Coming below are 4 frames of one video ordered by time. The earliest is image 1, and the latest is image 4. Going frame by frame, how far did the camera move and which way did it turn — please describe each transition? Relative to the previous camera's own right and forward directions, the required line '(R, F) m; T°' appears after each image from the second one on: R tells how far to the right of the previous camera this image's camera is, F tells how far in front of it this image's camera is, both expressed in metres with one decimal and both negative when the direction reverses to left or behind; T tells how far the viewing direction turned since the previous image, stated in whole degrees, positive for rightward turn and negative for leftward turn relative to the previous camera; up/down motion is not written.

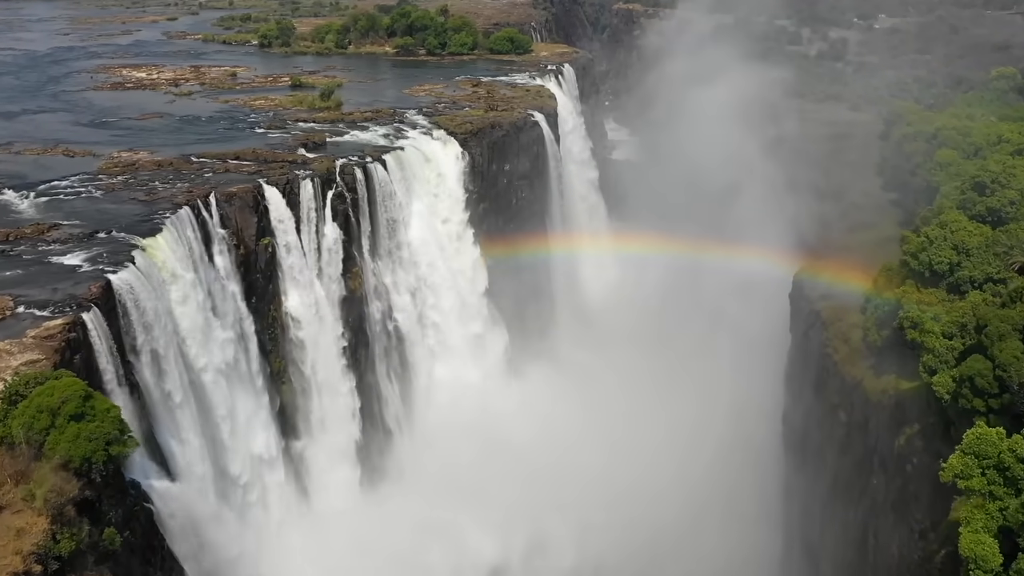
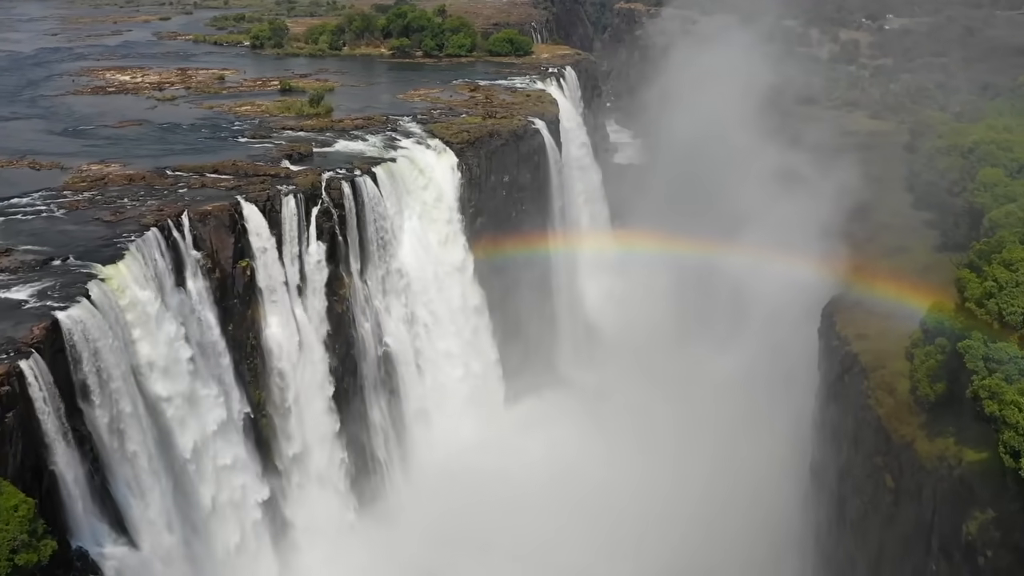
(0.0, +1.6) m; 0°
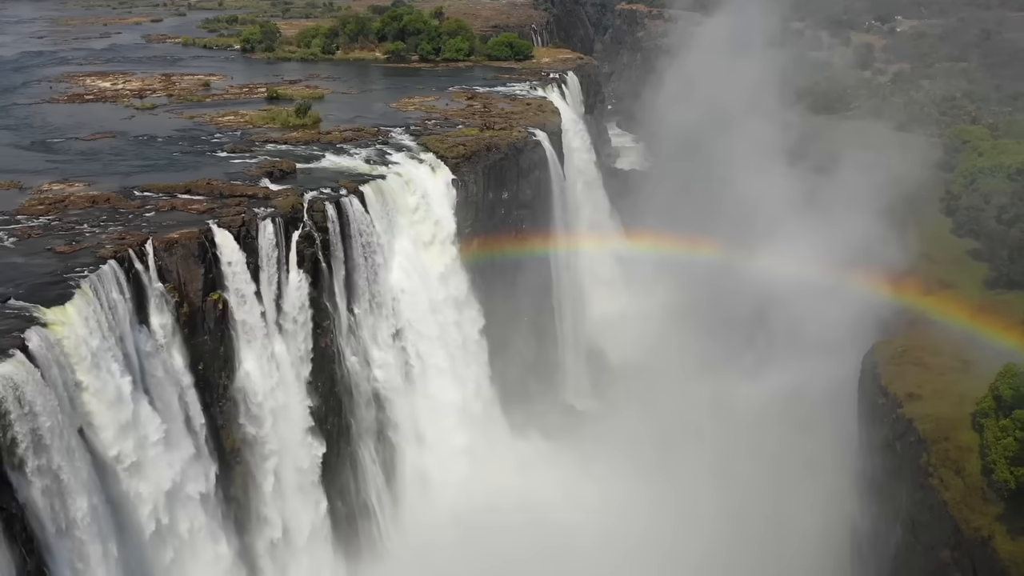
(0.0, +1.8) m; 0°
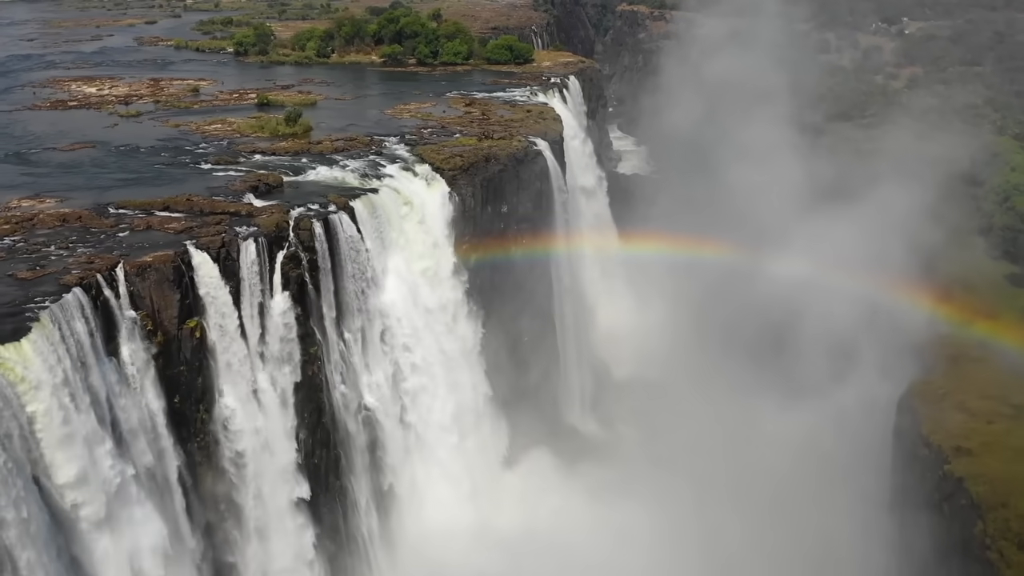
(0.0, +1.2) m; 0°
